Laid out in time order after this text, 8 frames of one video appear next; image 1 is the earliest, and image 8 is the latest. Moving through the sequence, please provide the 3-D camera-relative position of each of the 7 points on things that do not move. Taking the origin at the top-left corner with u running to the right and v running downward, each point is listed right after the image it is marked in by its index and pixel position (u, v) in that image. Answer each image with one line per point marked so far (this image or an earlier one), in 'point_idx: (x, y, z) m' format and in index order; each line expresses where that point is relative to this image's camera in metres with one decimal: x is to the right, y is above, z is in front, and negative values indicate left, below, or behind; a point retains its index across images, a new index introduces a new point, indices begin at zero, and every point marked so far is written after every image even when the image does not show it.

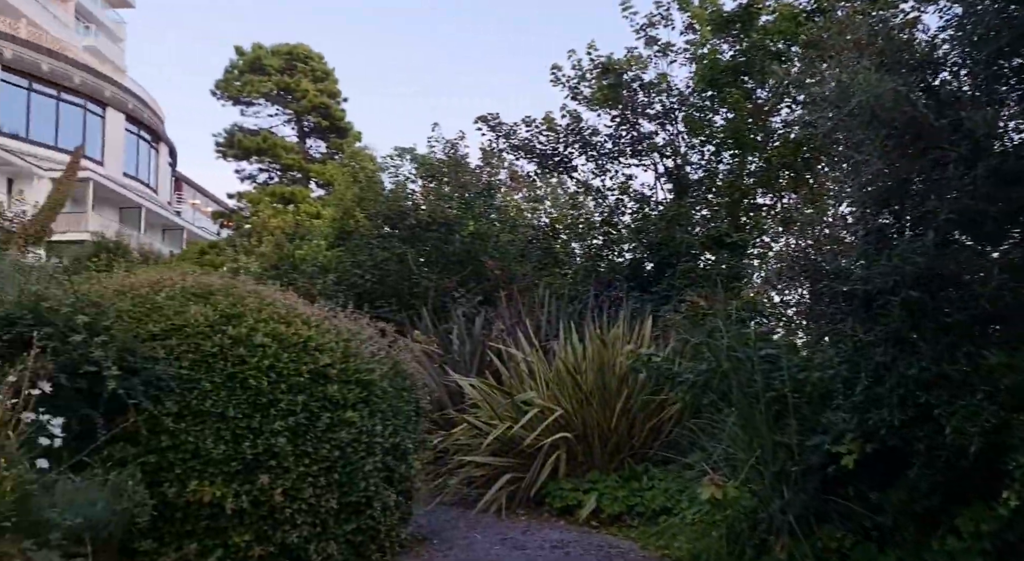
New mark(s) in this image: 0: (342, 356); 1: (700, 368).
0: (-0.9, -0.4, +4.3) m
1: (+1.1, -0.5, +4.6) m
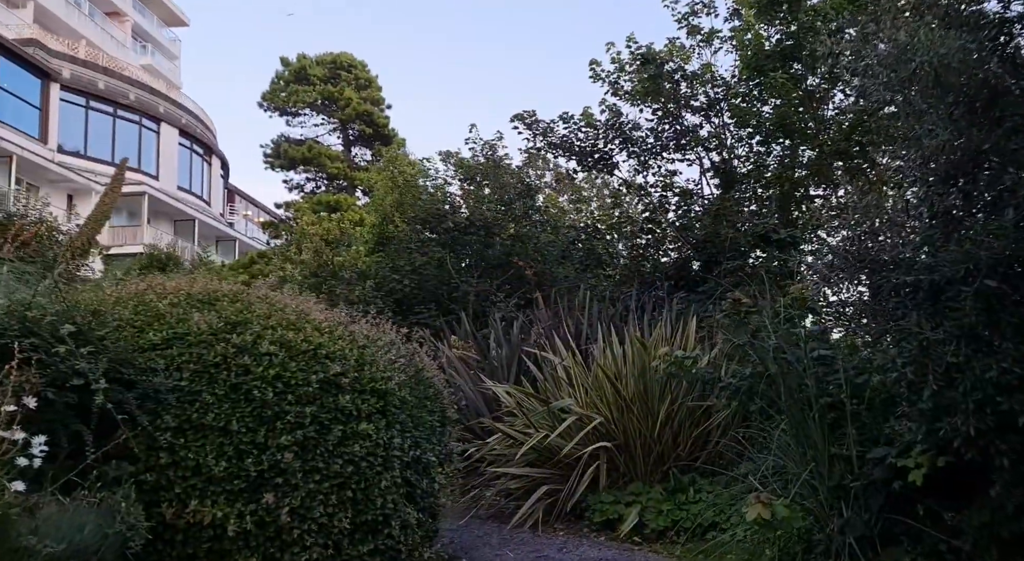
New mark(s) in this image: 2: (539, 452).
0: (-0.8, -0.4, +4.0) m
1: (+1.2, -0.5, +4.2) m
2: (+0.2, -1.4, +6.4) m
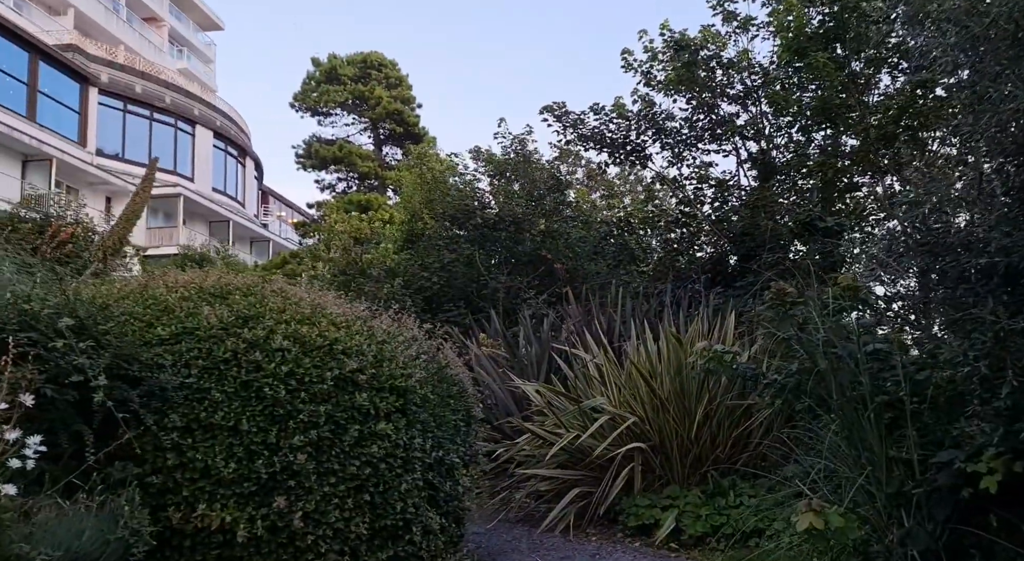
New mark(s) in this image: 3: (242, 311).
0: (-0.7, -0.4, +3.8) m
1: (+1.4, -0.4, +3.9) m
2: (+0.5, -1.4, +6.2) m
3: (-1.3, -0.1, +3.7) m
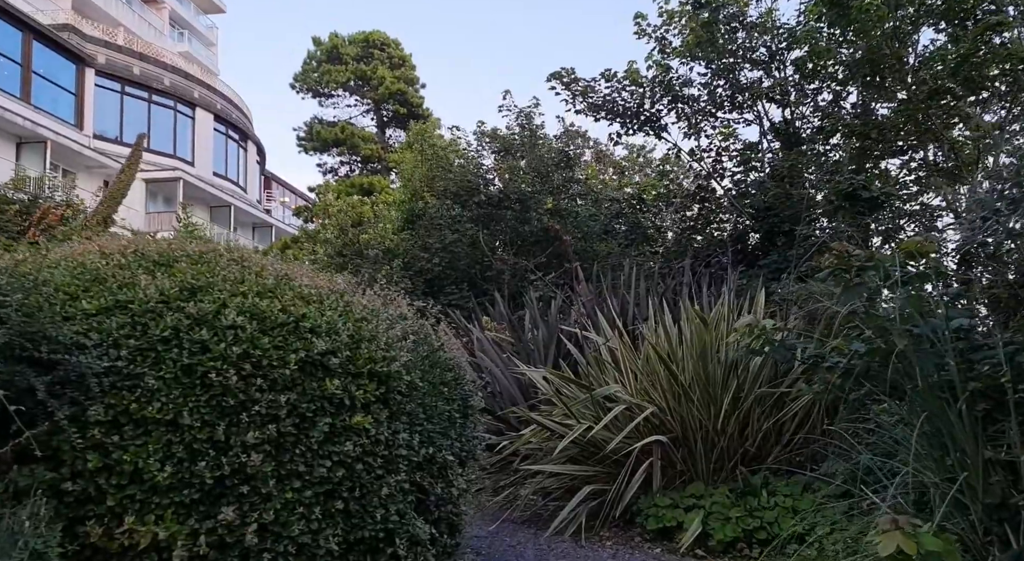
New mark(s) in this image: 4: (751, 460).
0: (-0.7, -0.2, +3.2) m
1: (+1.4, -0.3, +3.3) m
2: (+0.5, -1.2, +5.6) m
3: (-1.2, 0.0, +3.1) m
4: (+1.6, -1.2, +5.5) m
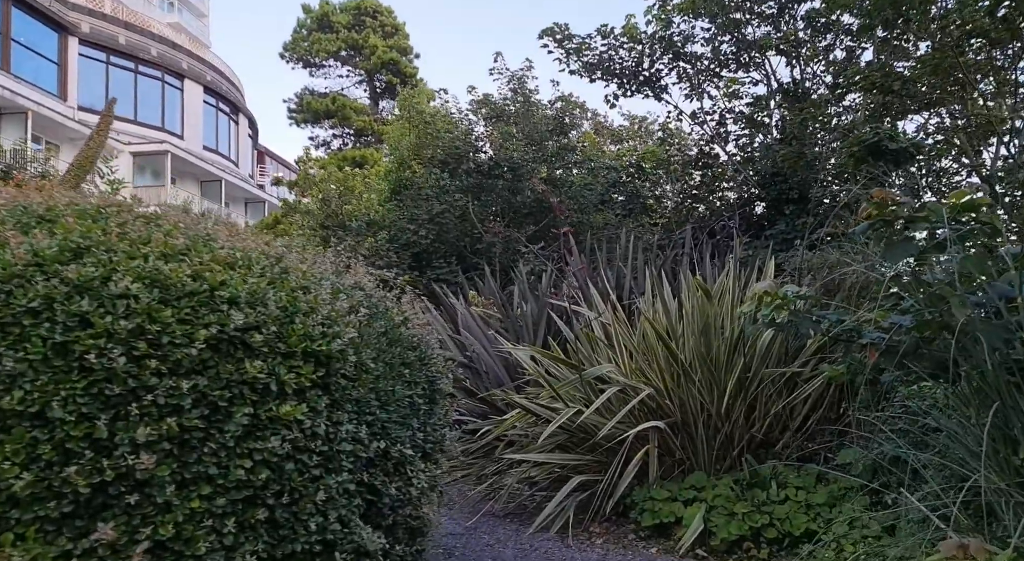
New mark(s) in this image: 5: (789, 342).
0: (-0.8, -0.1, +2.6) m
1: (+1.3, -0.1, +2.7) m
2: (+0.4, -1.0, +5.0) m
3: (-1.4, +0.1, +2.5) m
4: (+1.5, -1.0, +4.9) m
5: (+1.8, -0.4, +5.0) m
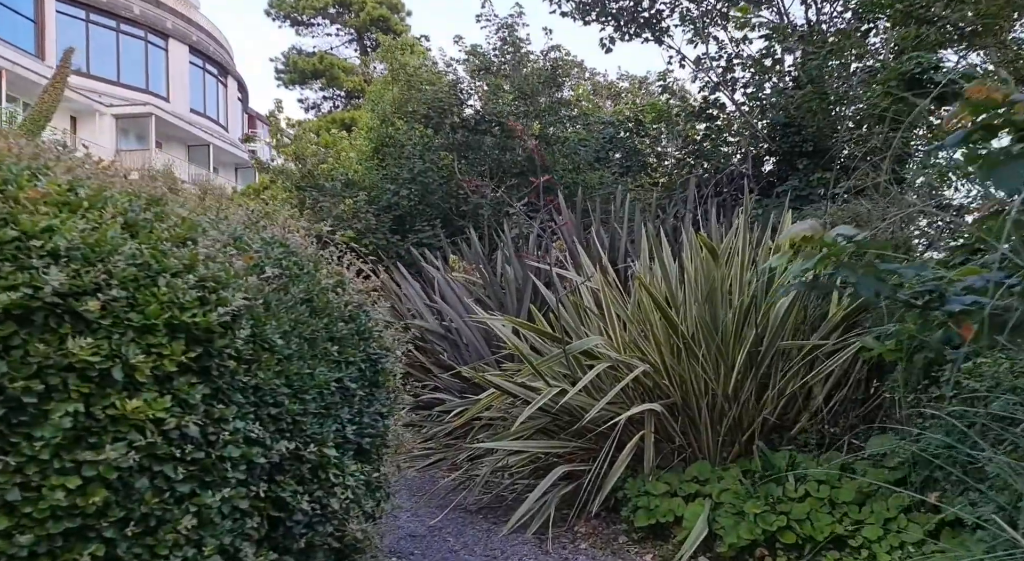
0: (-0.9, 0.0, +1.9) m
1: (+1.1, 0.0, +2.0) m
2: (+0.2, -0.7, +4.3) m
3: (-1.5, +0.2, +1.7) m
4: (+1.4, -0.8, +4.2) m
5: (+1.6, -0.2, +4.3) m
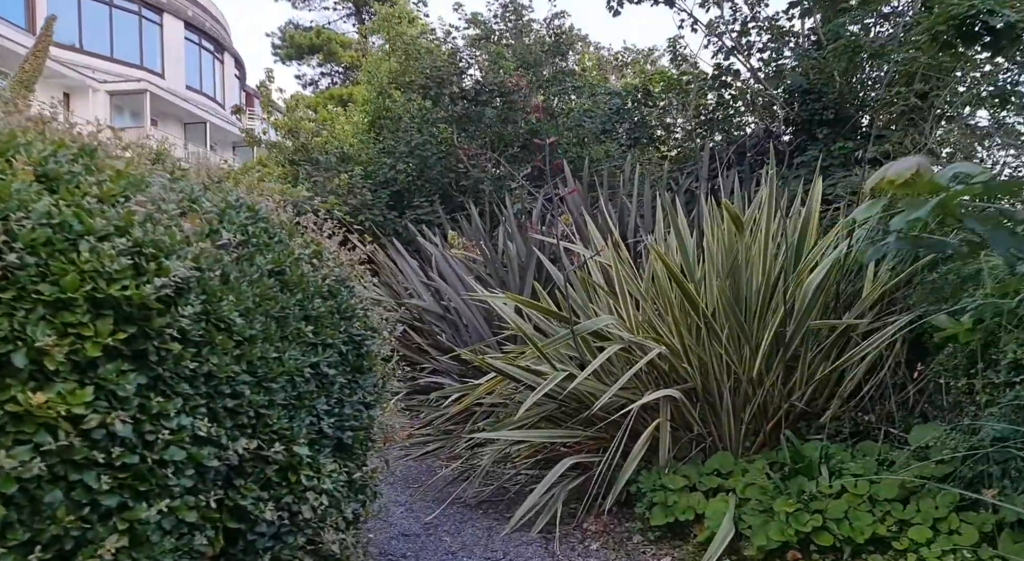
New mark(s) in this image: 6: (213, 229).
0: (-0.9, +0.1, +1.5) m
1: (+1.1, +0.1, +1.6) m
2: (+0.2, -0.6, +4.0) m
3: (-1.5, +0.3, +1.4) m
4: (+1.4, -0.7, +3.9) m
5: (+1.6, 0.0, +3.9) m
6: (-0.8, +0.1, +2.1) m
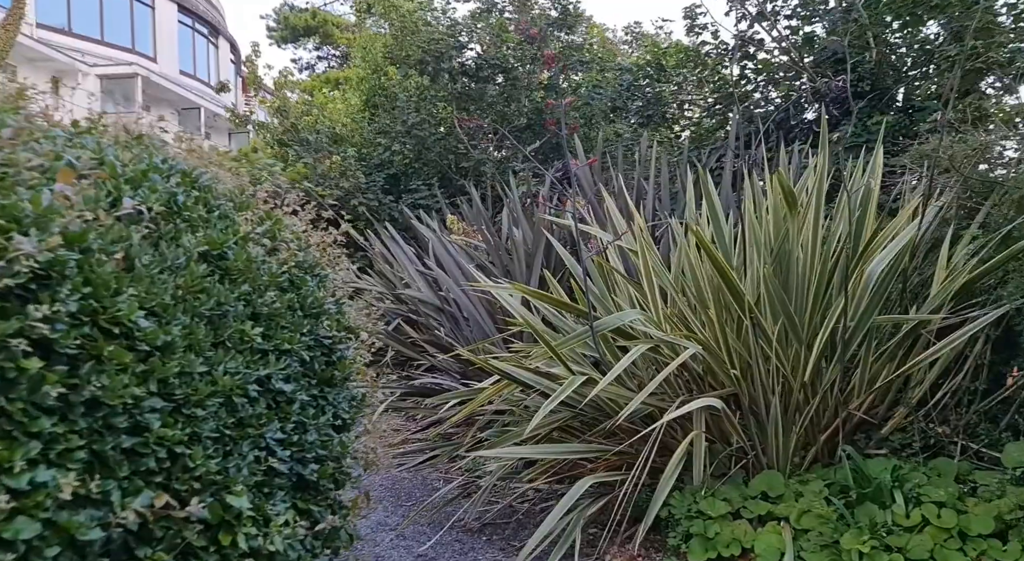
0: (-0.9, +0.1, +0.9) m
1: (+1.2, +0.1, +1.0) m
2: (+0.3, -0.6, +3.4) m
3: (-1.5, +0.3, +0.8) m
4: (+1.4, -0.6, +3.3) m
5: (+1.7, 0.0, +3.3) m
6: (-0.8, +0.2, +1.5) m
